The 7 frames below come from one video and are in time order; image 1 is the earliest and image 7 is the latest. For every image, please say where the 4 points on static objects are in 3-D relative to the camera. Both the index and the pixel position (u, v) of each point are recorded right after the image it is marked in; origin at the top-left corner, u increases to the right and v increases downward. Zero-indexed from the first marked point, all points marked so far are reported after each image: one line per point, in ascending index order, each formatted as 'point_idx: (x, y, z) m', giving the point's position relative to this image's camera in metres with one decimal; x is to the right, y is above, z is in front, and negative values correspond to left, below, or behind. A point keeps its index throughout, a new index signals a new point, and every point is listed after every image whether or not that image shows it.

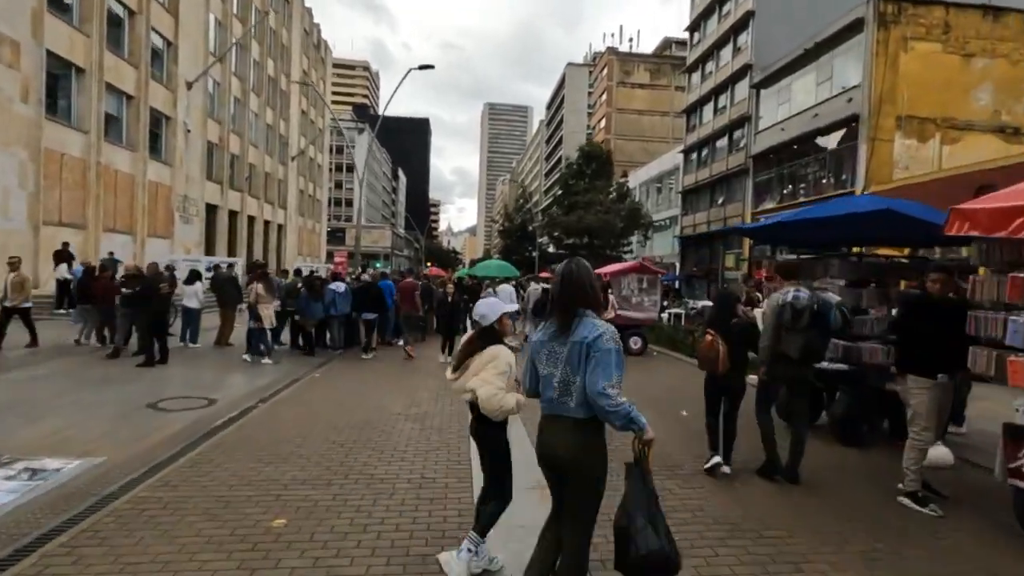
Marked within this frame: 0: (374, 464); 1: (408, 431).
0: (-1.6, -2.1, +6.4) m
1: (-1.5, -2.1, +7.8) m
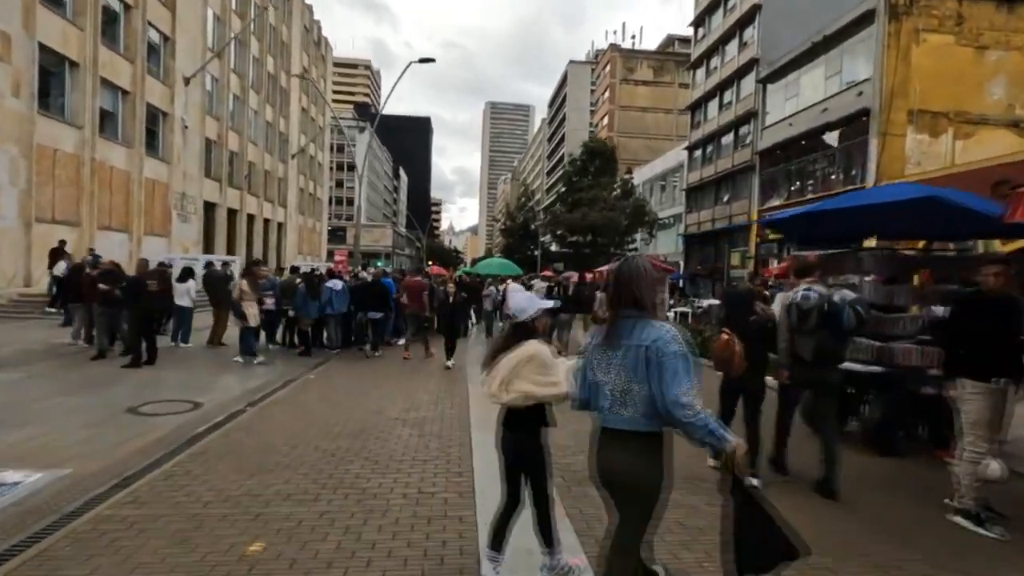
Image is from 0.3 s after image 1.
0: (-1.6, -2.1, +5.8) m
1: (-1.4, -2.0, +7.2) m
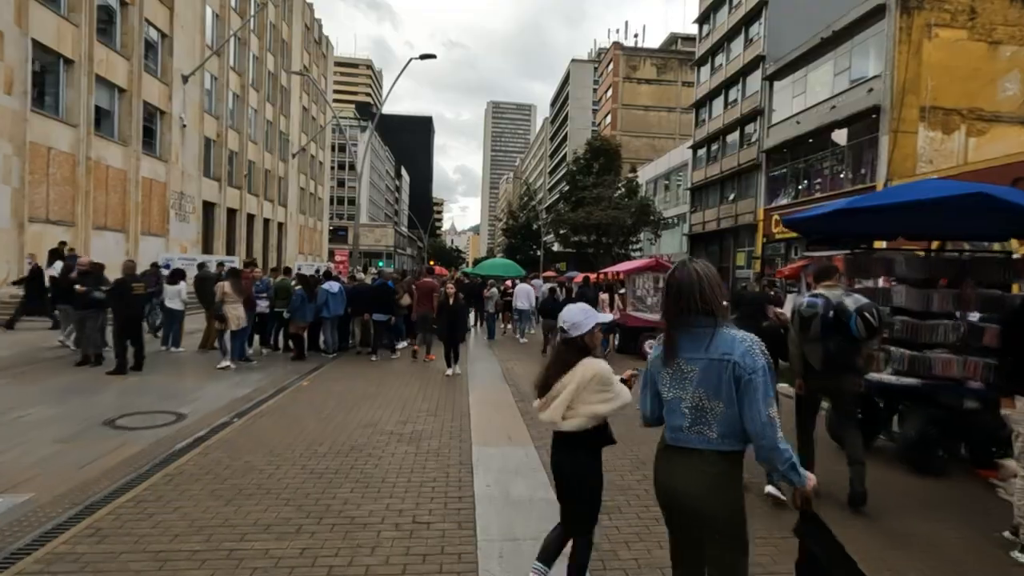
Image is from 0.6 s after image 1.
0: (-1.5, -2.1, +5.3) m
1: (-1.4, -2.1, +6.7) m
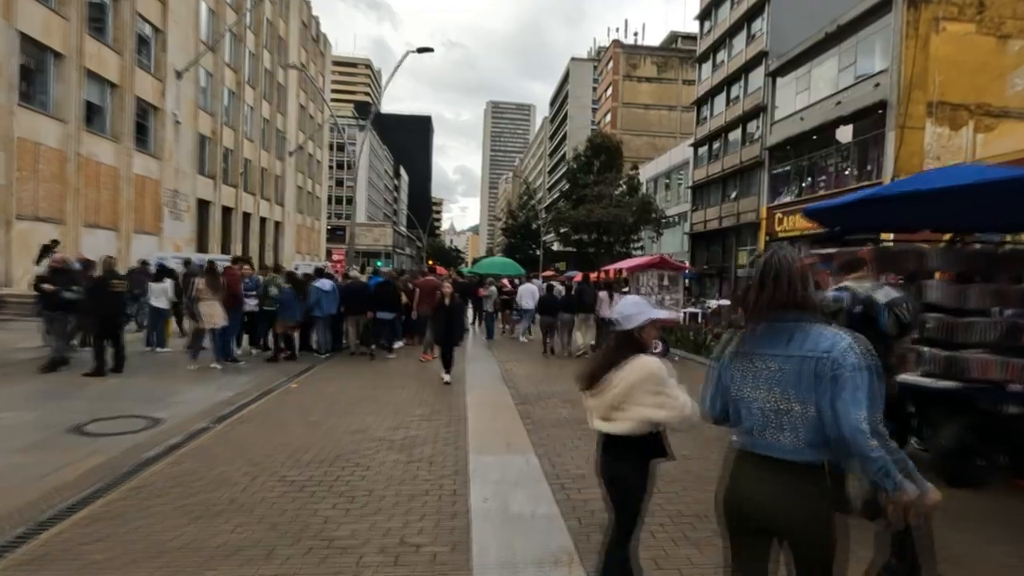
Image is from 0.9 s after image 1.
0: (-1.5, -2.1, +4.7) m
1: (-1.4, -2.0, +6.1) m
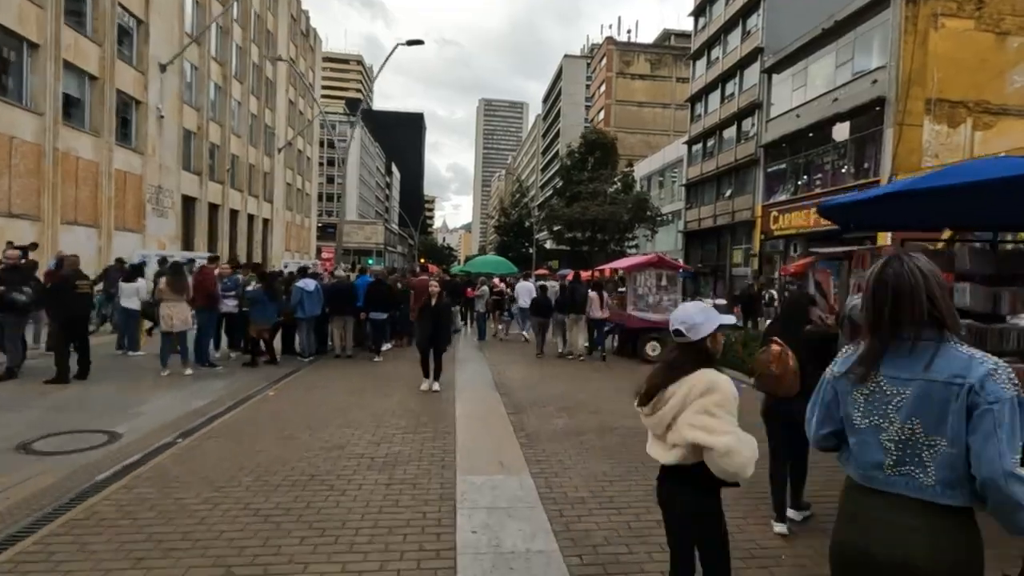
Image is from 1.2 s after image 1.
0: (-1.6, -2.1, +4.1) m
1: (-1.5, -2.1, +5.5) m
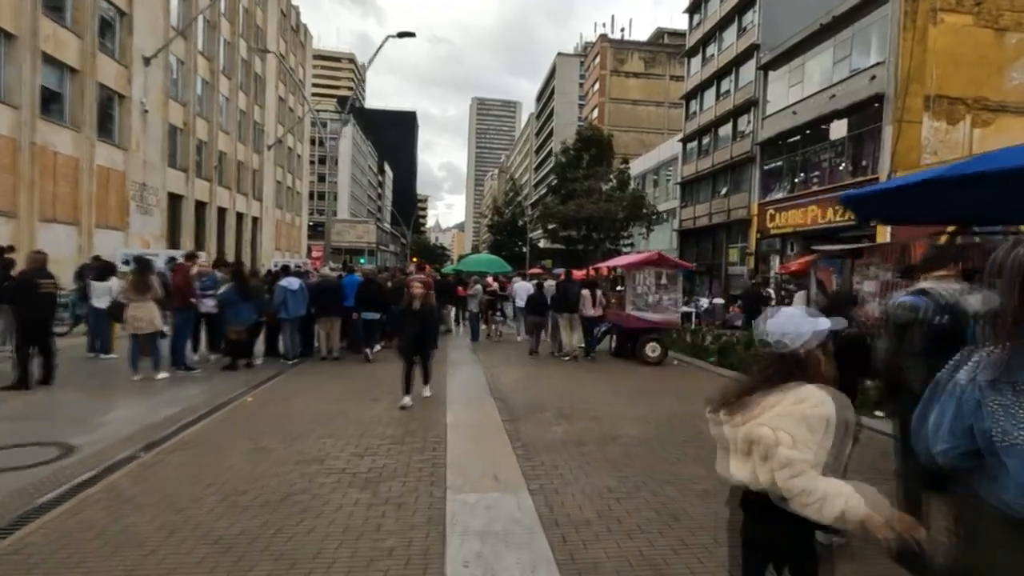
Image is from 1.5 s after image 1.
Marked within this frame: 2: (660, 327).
0: (-1.6, -2.1, +3.5) m
1: (-1.5, -2.1, +4.9) m
2: (+3.9, -1.0, +14.0) m
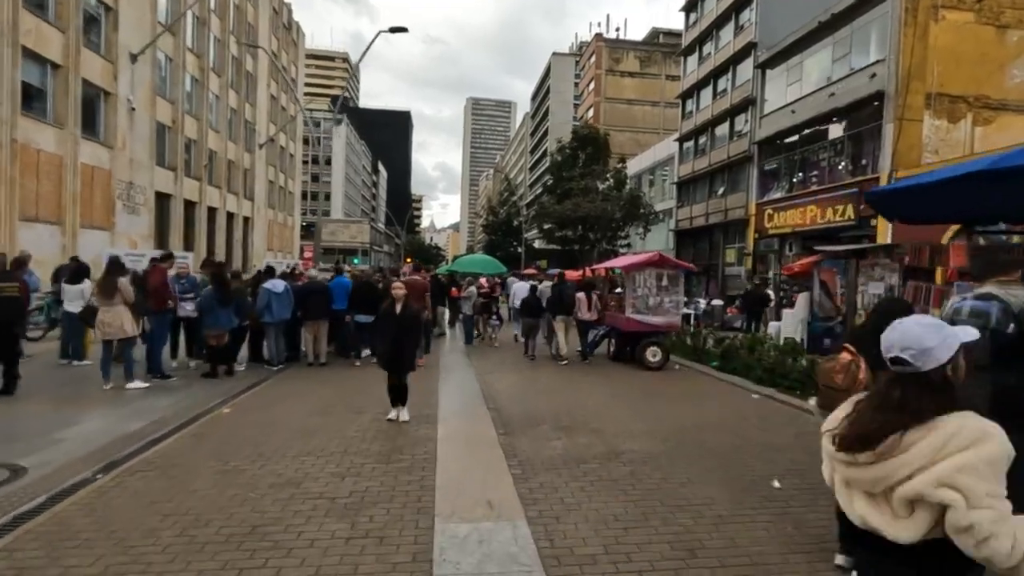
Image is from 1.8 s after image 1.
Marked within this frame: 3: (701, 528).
0: (-1.6, -2.1, +3.0) m
1: (-1.6, -2.1, +4.4) m
2: (+3.7, -1.1, +13.5) m
3: (+1.7, -2.2, +4.8) m
